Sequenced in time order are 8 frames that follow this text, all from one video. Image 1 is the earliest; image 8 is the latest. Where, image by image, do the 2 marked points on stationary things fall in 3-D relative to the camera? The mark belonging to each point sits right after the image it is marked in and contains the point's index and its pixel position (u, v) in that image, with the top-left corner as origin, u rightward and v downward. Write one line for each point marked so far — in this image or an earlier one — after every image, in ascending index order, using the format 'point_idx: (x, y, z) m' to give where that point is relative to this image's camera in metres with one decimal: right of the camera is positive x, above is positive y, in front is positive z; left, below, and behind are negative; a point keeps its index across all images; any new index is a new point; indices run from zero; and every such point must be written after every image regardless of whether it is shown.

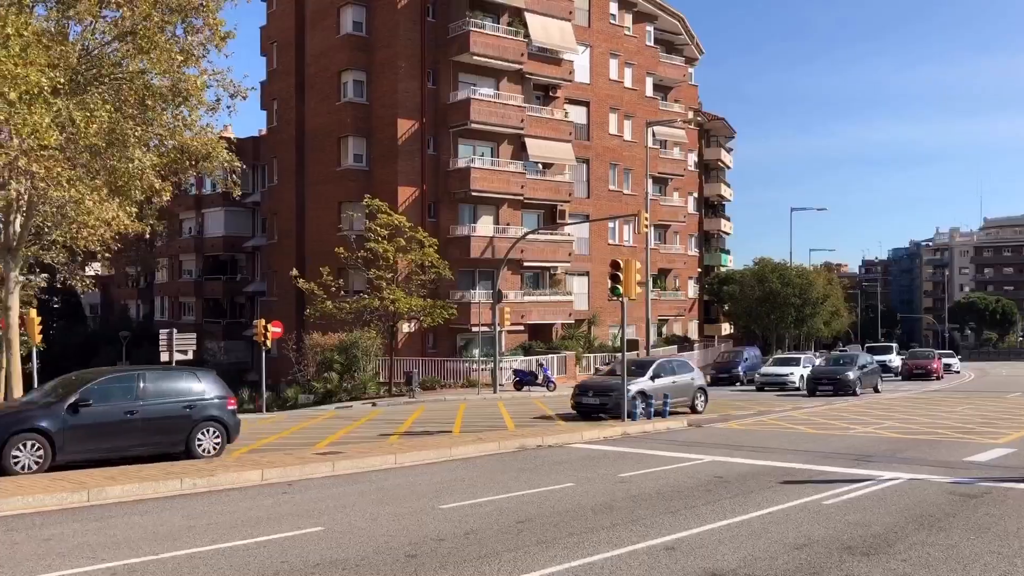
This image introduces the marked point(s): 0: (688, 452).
0: (+2.8, -2.6, +15.1) m
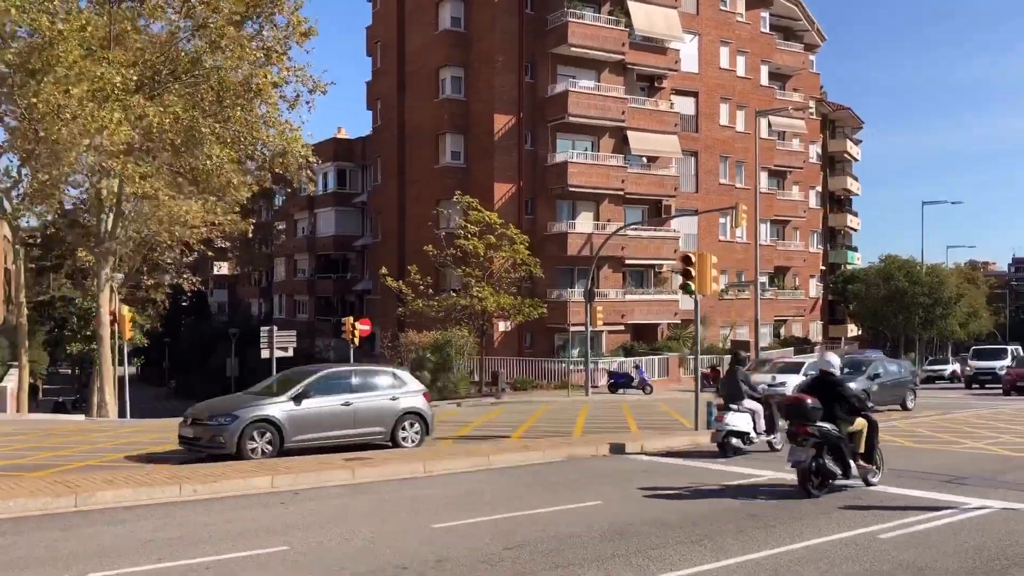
0: (+3.5, -2.6, +13.5) m
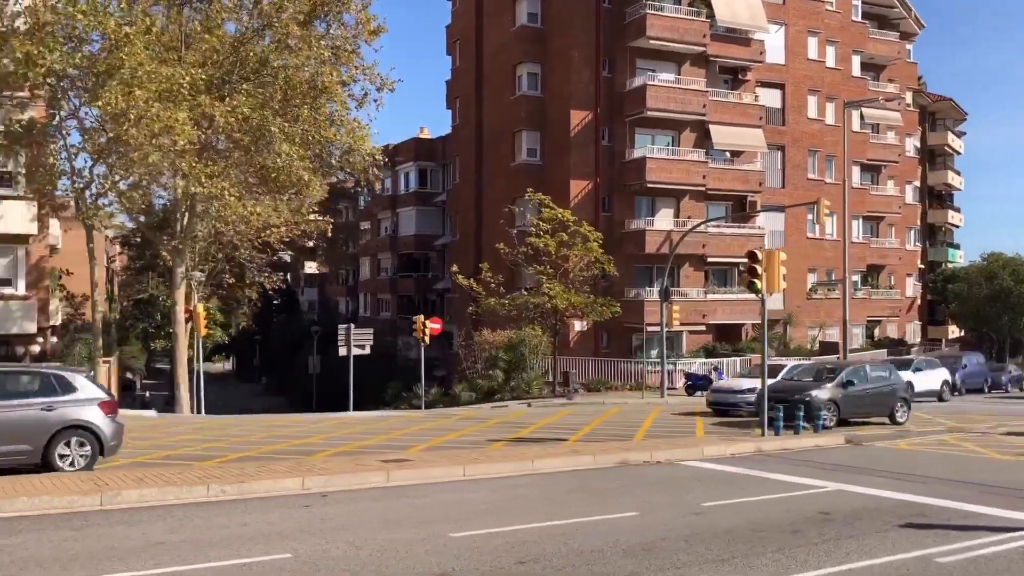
0: (+4.1, -2.5, +12.7) m
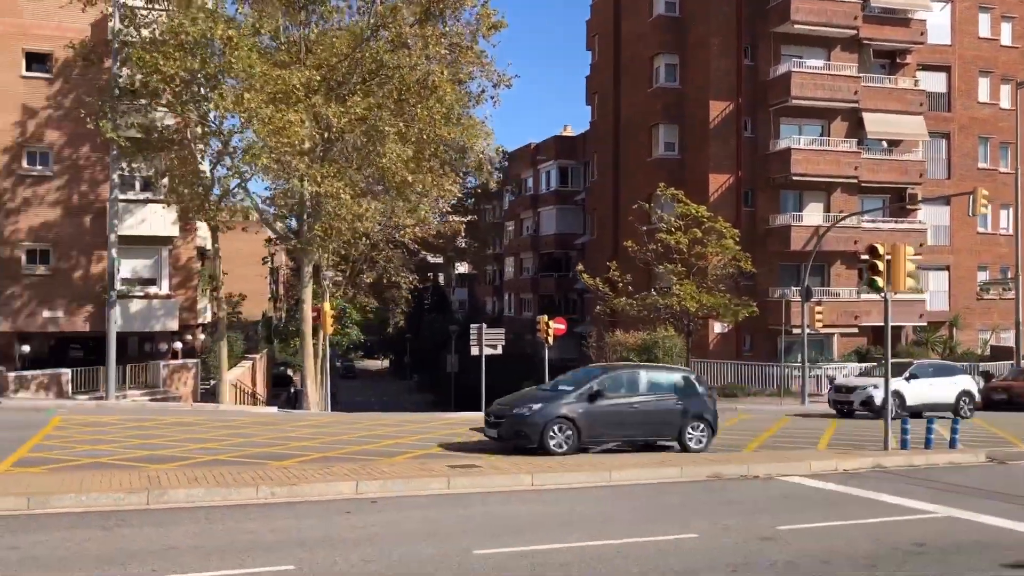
0: (+5.0, -2.5, +11.1) m
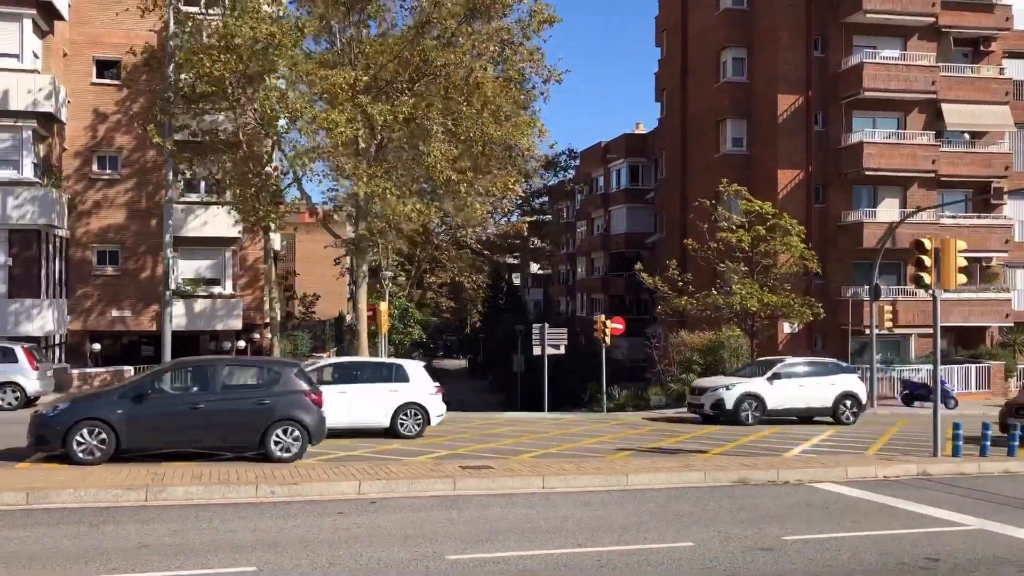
0: (+5.1, -2.5, +10.4) m
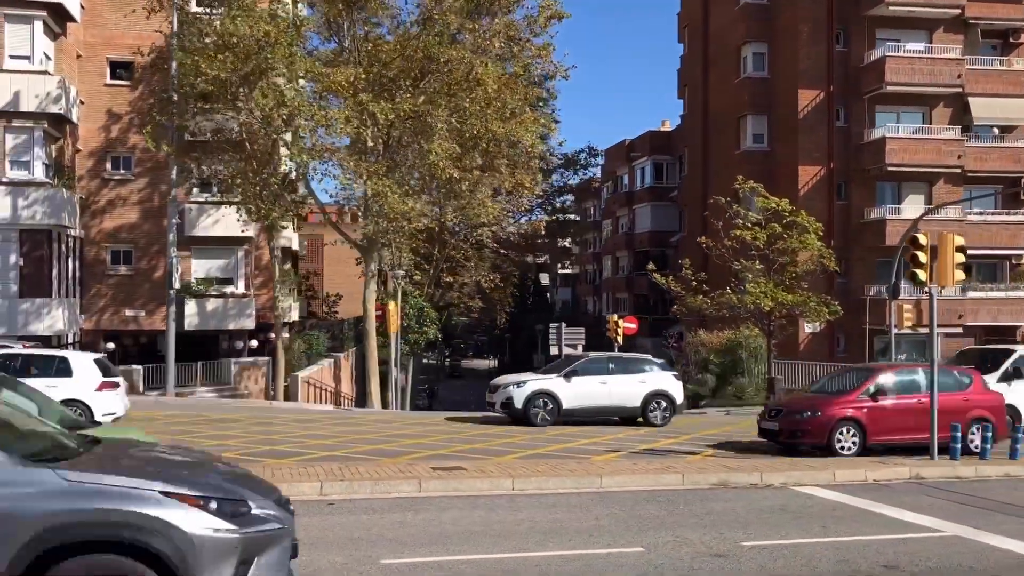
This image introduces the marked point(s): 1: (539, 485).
0: (+4.7, -2.4, +10.0) m
1: (+0.3, -2.3, +11.0) m
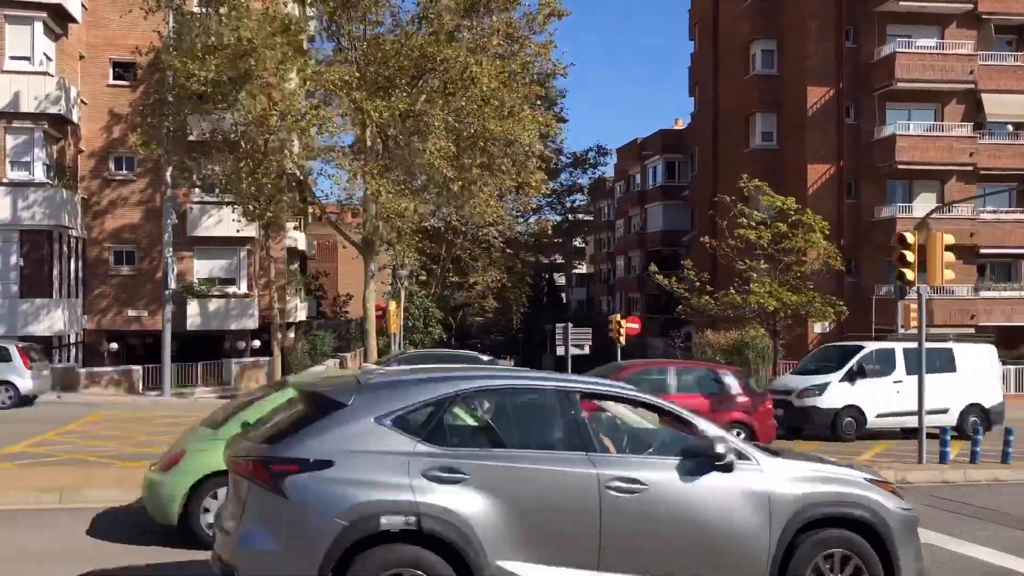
0: (+4.3, -2.4, +9.7) m
1: (-0.1, -2.3, +10.8) m
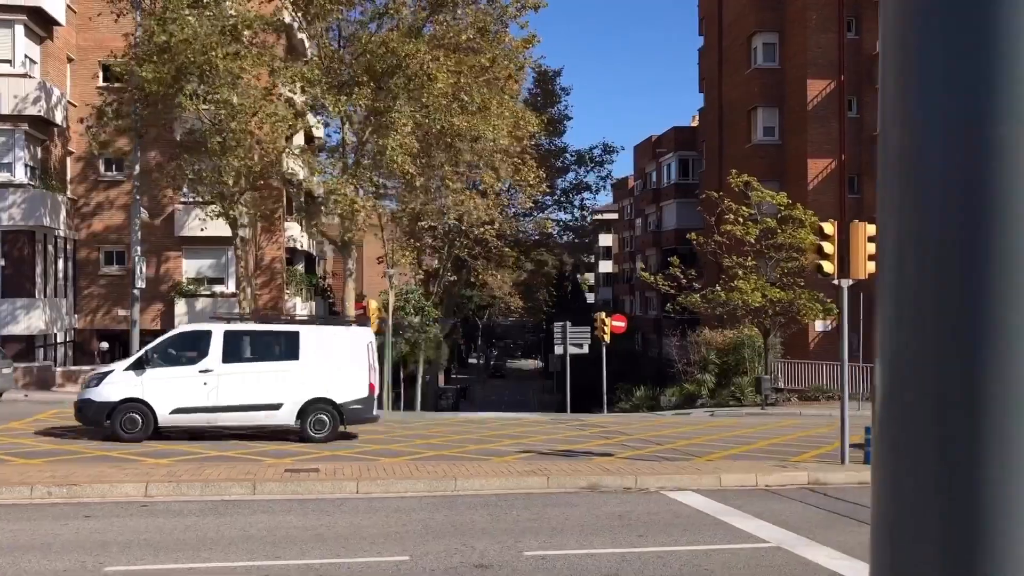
0: (+2.9, -2.4, +9.2) m
1: (-1.4, -2.2, +10.6) m
